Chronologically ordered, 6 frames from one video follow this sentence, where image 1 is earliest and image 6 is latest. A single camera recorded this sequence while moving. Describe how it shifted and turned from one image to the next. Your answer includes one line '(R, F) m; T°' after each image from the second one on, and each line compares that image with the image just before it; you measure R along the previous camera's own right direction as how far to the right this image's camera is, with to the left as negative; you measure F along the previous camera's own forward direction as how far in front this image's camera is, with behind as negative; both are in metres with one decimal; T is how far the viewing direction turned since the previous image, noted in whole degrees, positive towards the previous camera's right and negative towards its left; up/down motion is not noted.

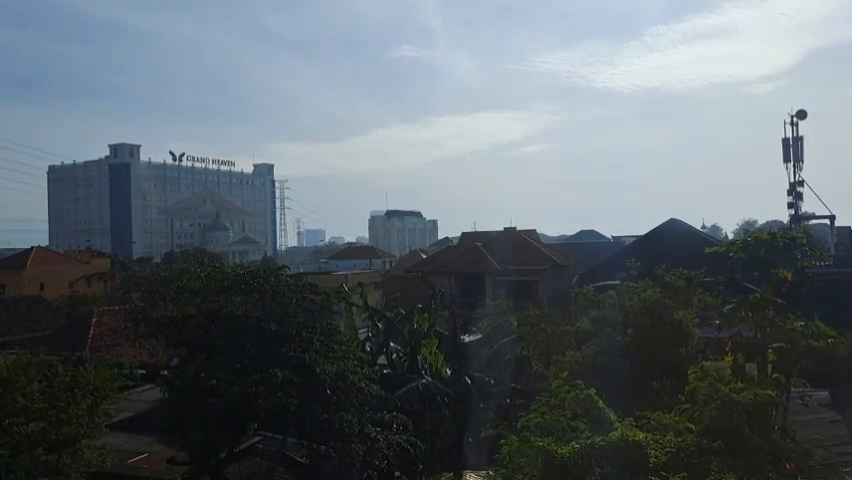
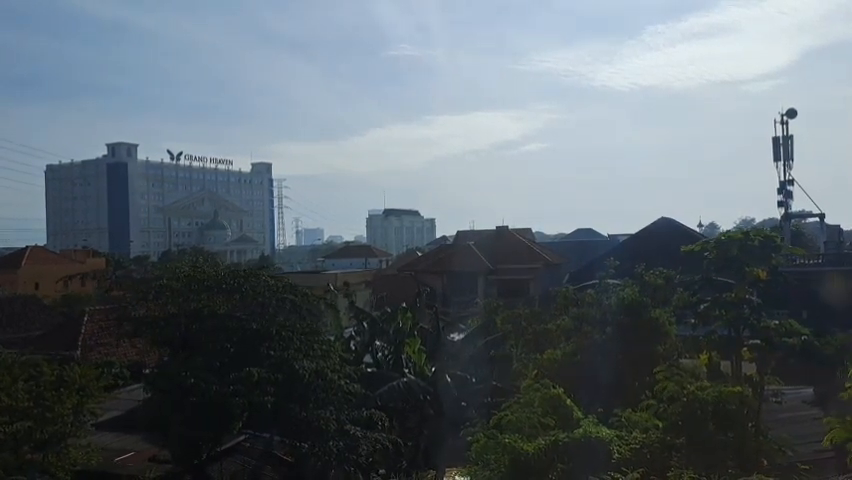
(+0.3, -0.1) m; 0°
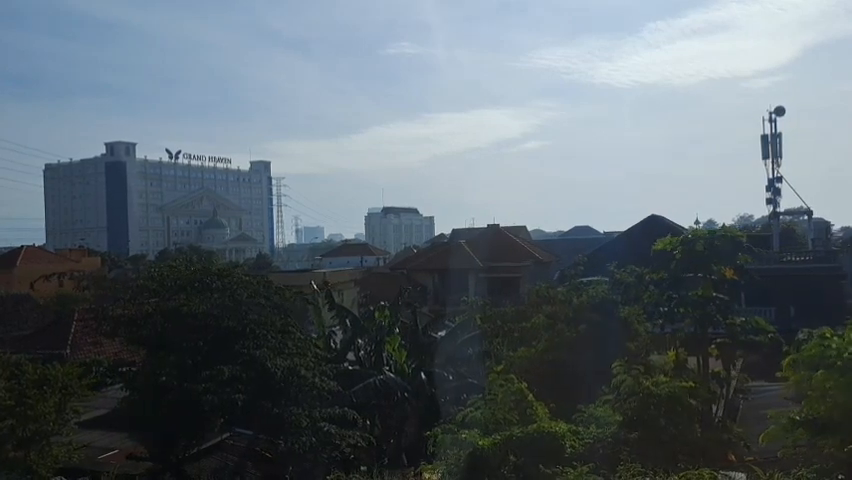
(+0.3, -0.1) m; 0°
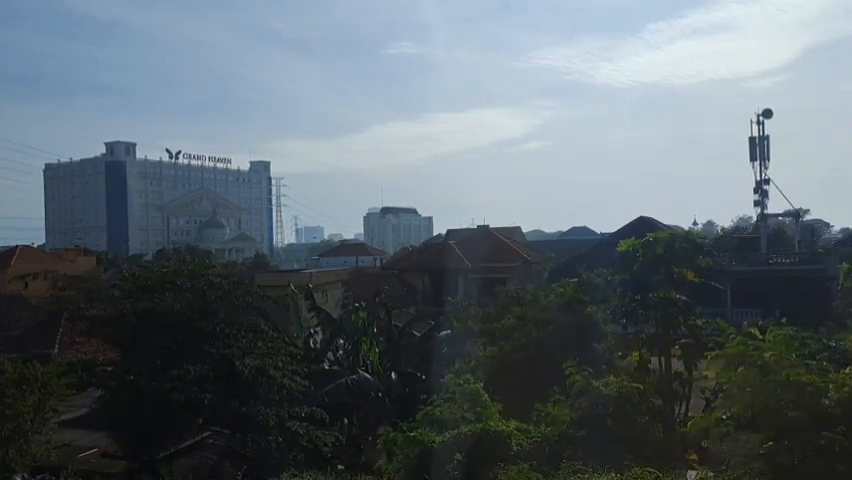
(+0.4, -0.2) m; 0°
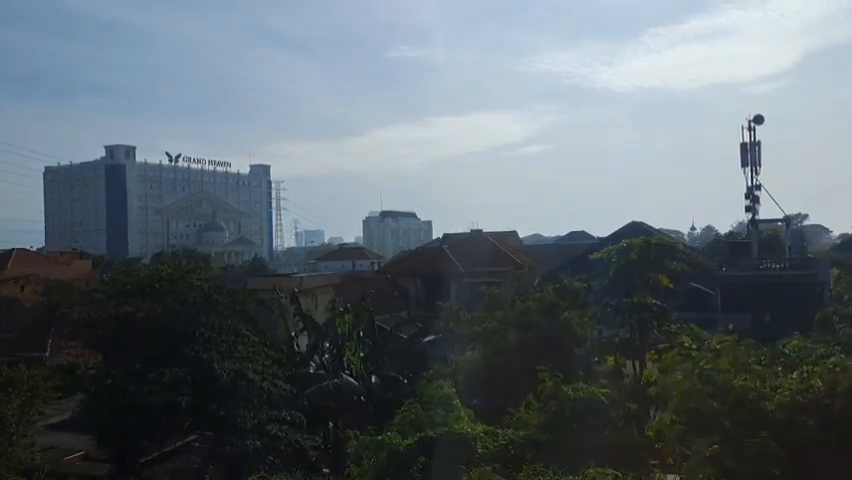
(+0.3, -0.1) m; 0°
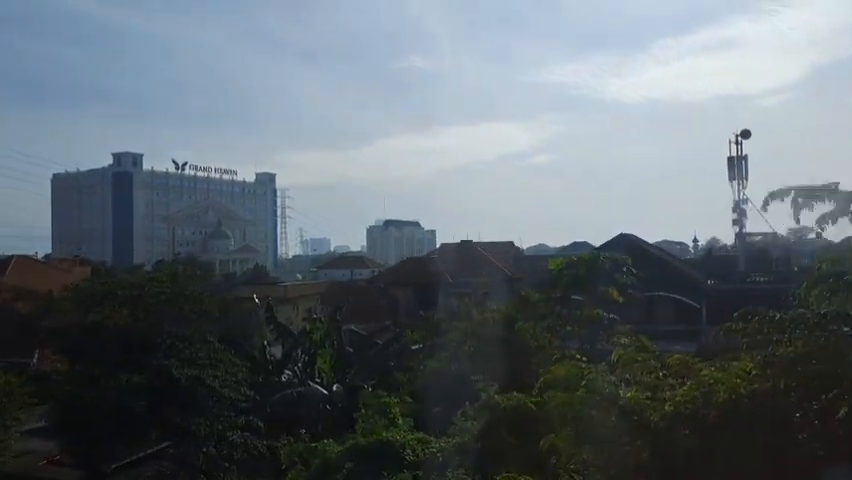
(+0.6, -0.3) m; 0°
